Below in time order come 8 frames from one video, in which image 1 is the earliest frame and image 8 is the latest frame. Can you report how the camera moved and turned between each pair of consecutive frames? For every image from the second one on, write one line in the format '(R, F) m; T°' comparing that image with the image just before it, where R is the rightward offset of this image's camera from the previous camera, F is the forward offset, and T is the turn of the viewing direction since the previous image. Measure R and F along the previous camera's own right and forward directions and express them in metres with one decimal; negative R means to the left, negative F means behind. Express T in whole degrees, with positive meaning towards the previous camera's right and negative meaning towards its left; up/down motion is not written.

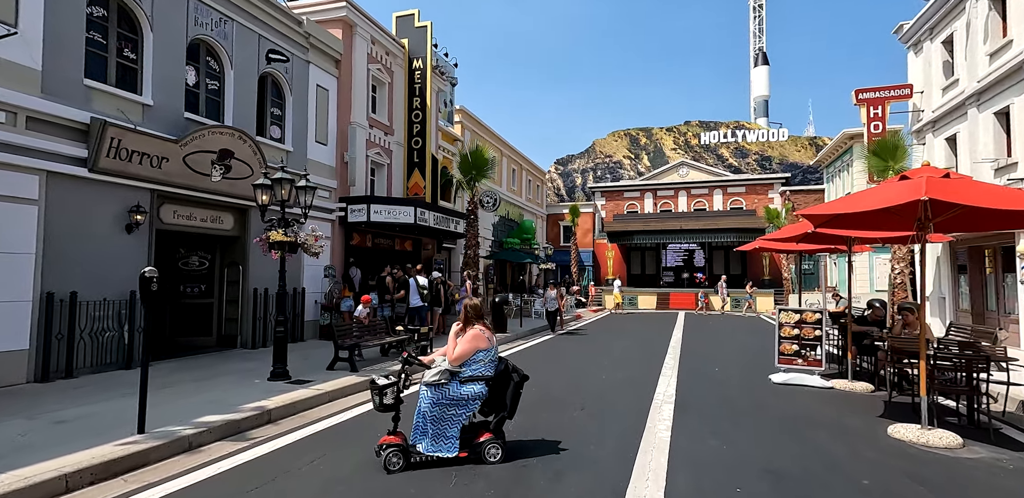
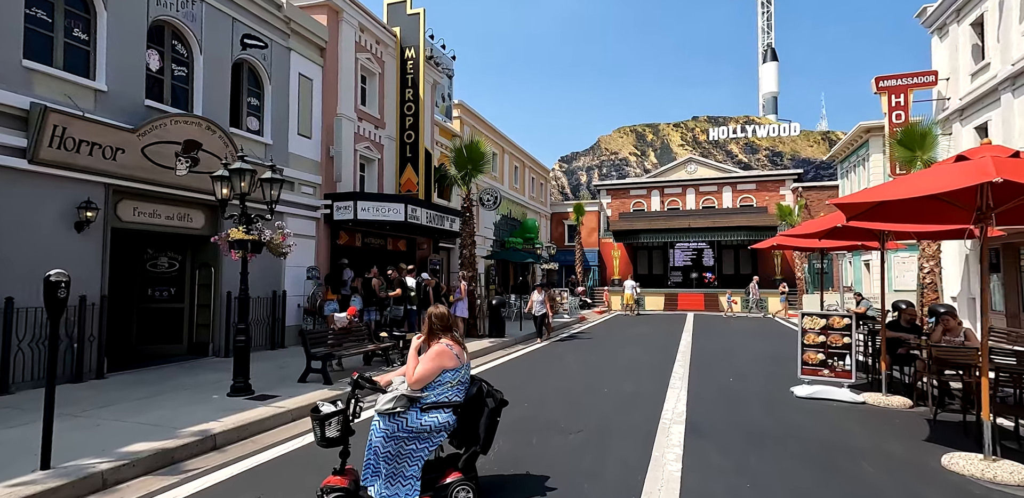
(+0.3, +0.9) m; -1°
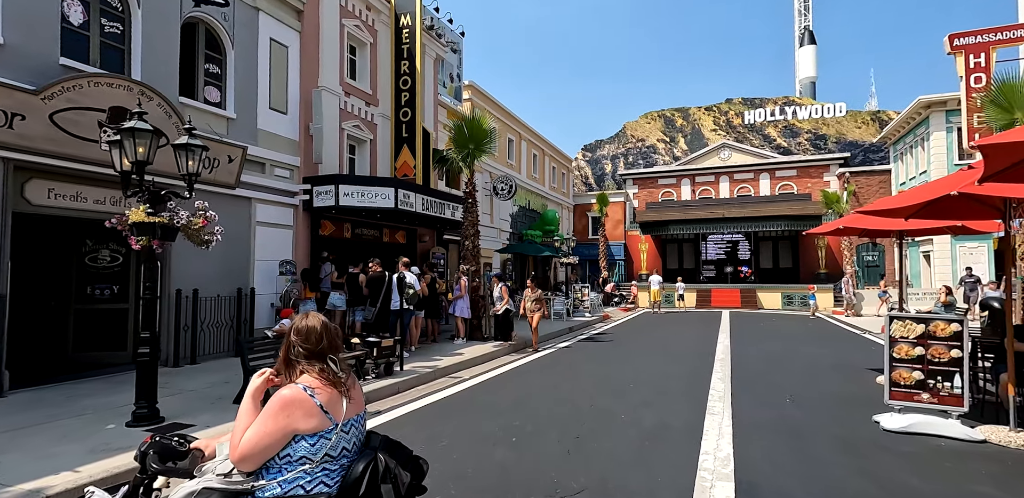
(+0.5, +1.9) m; -3°
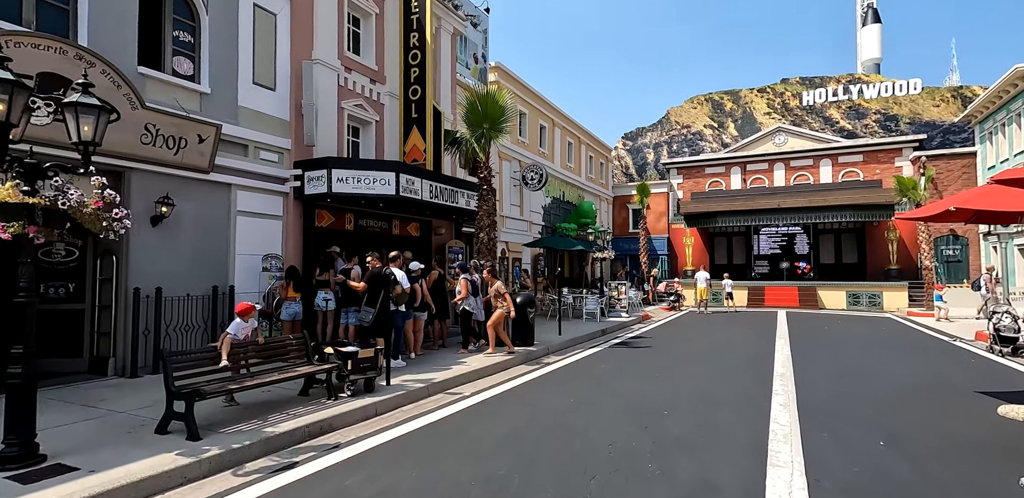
(+0.5, +1.7) m; -5°
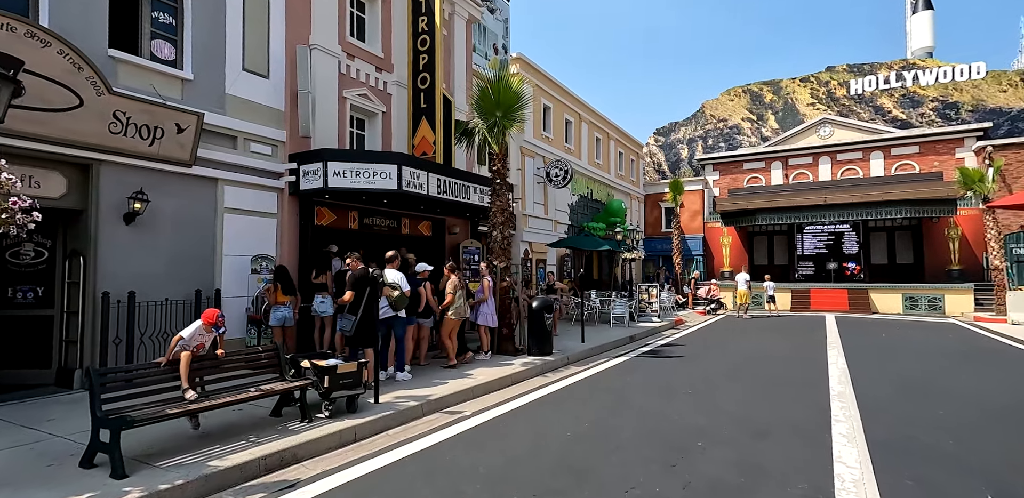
(+0.3, +1.1) m; -3°
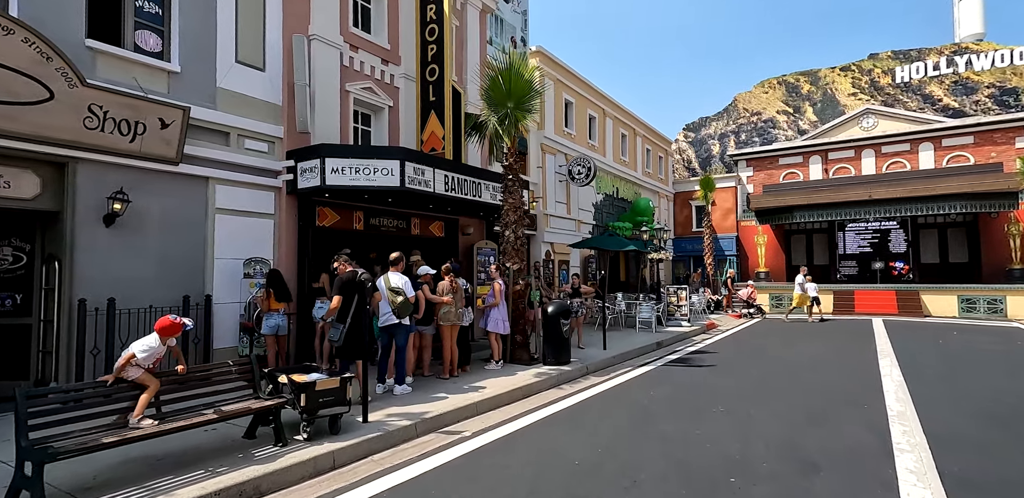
(+0.3, +0.8) m; -3°
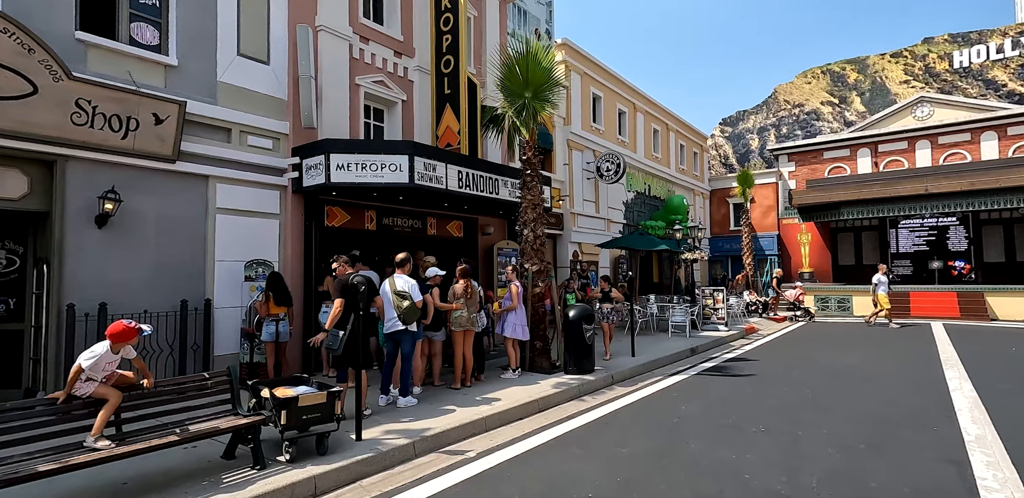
(+0.3, +0.7) m; -4°
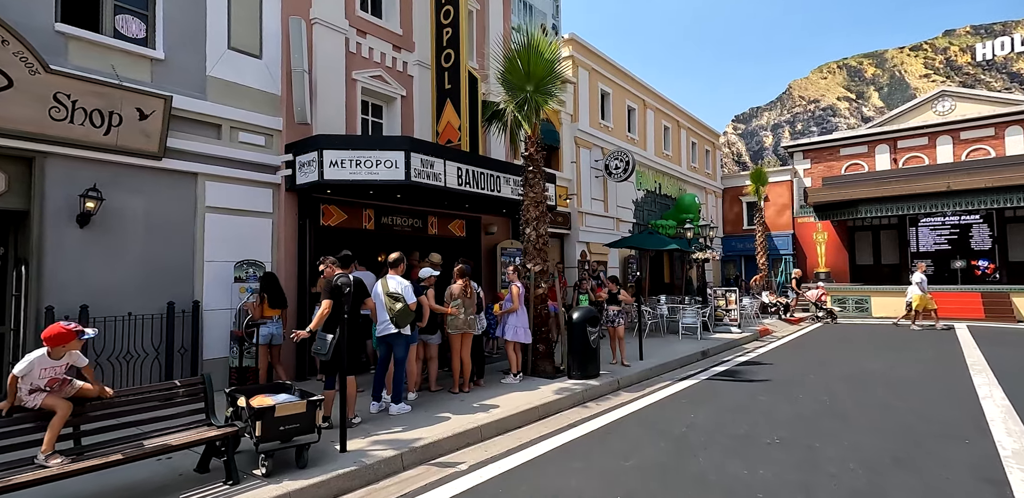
(+0.2, +0.4) m; -1°
